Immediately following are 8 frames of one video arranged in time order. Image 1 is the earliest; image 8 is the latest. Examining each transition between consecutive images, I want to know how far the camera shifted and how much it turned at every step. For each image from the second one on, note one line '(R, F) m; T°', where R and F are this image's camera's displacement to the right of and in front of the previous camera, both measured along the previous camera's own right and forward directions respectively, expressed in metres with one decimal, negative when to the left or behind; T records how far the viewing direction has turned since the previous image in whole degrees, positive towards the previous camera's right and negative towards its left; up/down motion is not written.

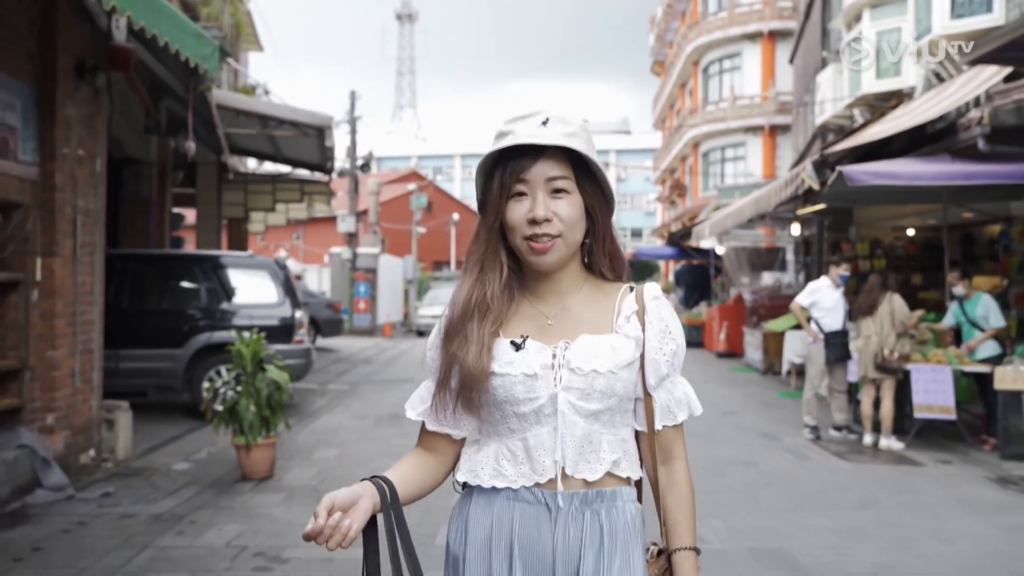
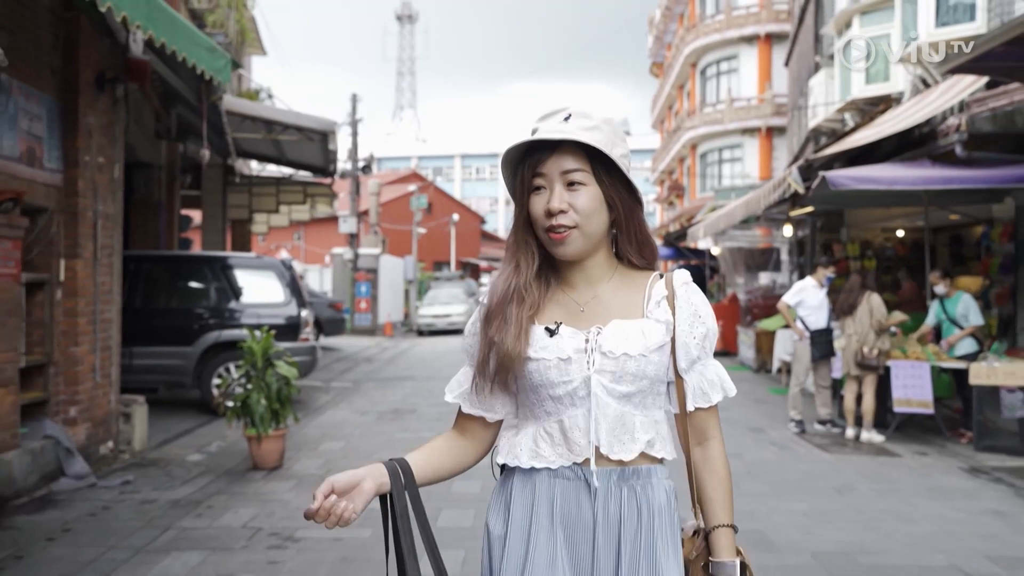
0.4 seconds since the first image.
(0.0, -0.4) m; 0°
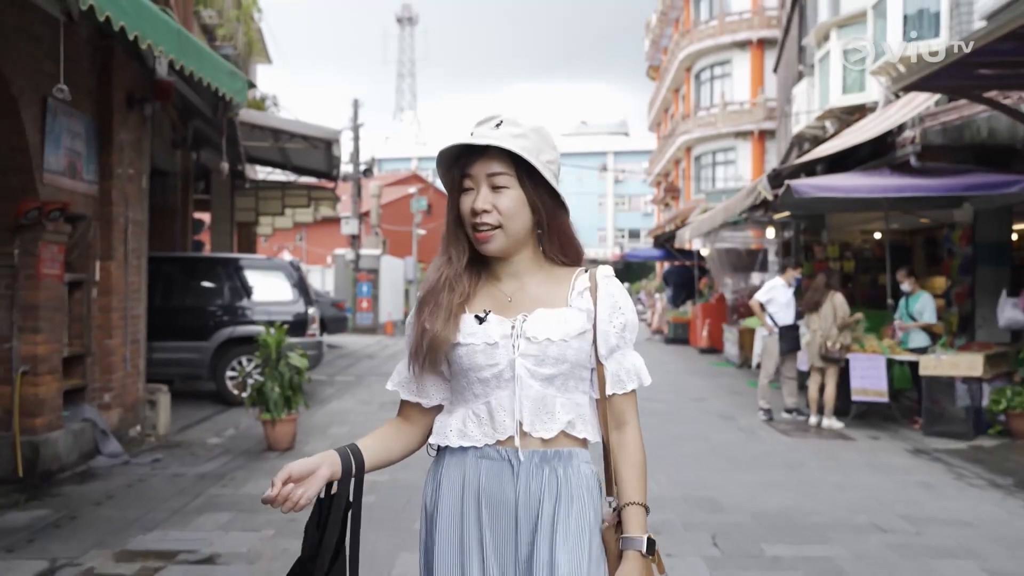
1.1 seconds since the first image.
(+0.1, -0.7) m; 0°
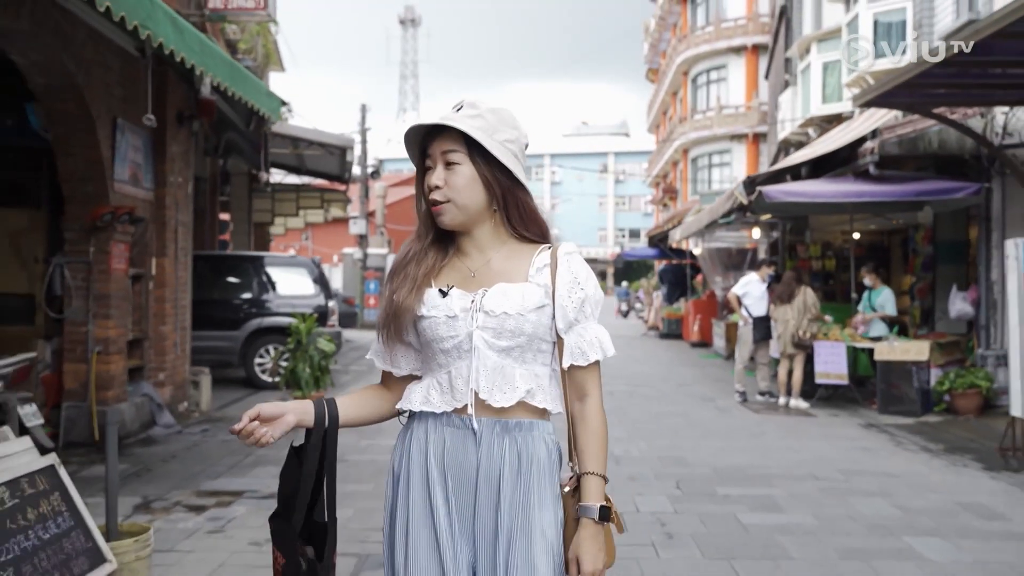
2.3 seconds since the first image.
(0.0, -1.0) m; 0°
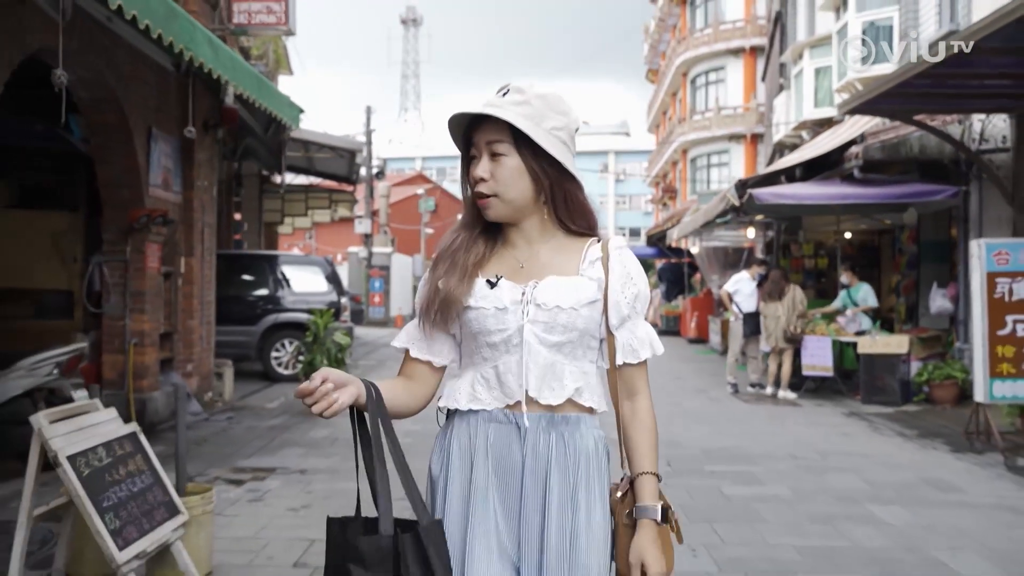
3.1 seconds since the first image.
(0.0, -0.6) m; 0°
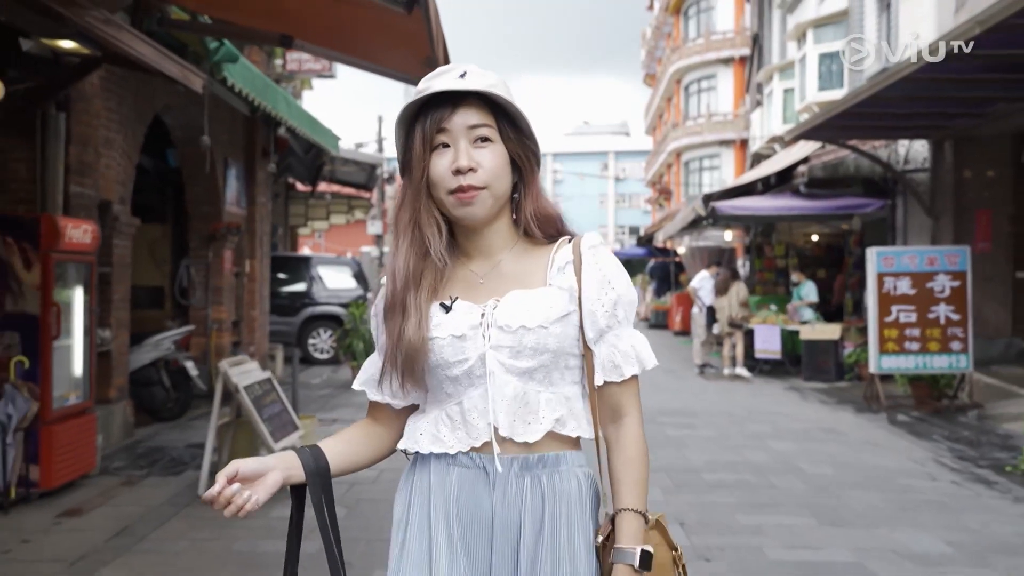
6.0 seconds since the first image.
(0.0, -2.0) m; 0°
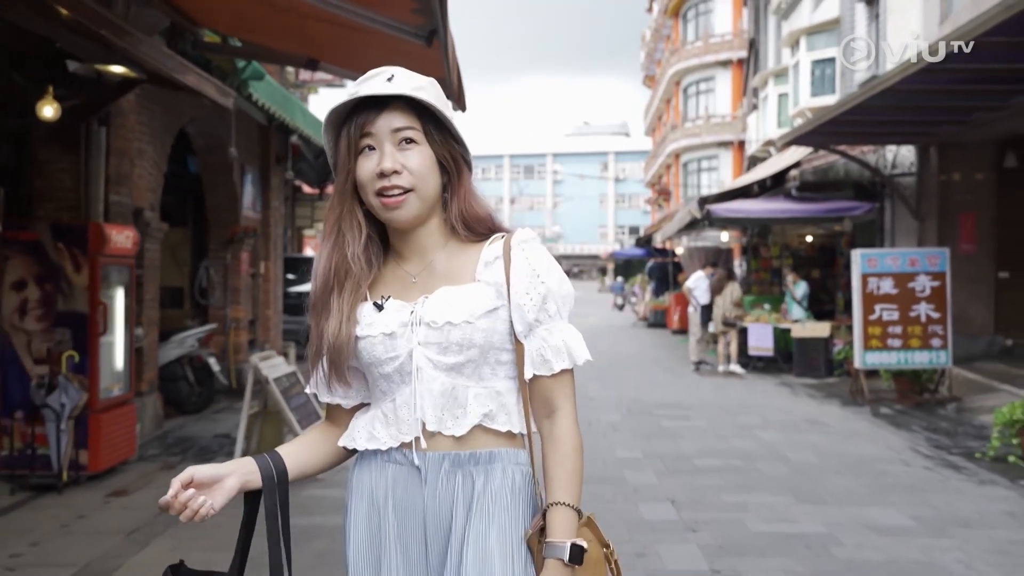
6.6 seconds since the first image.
(0.0, -0.5) m; 0°
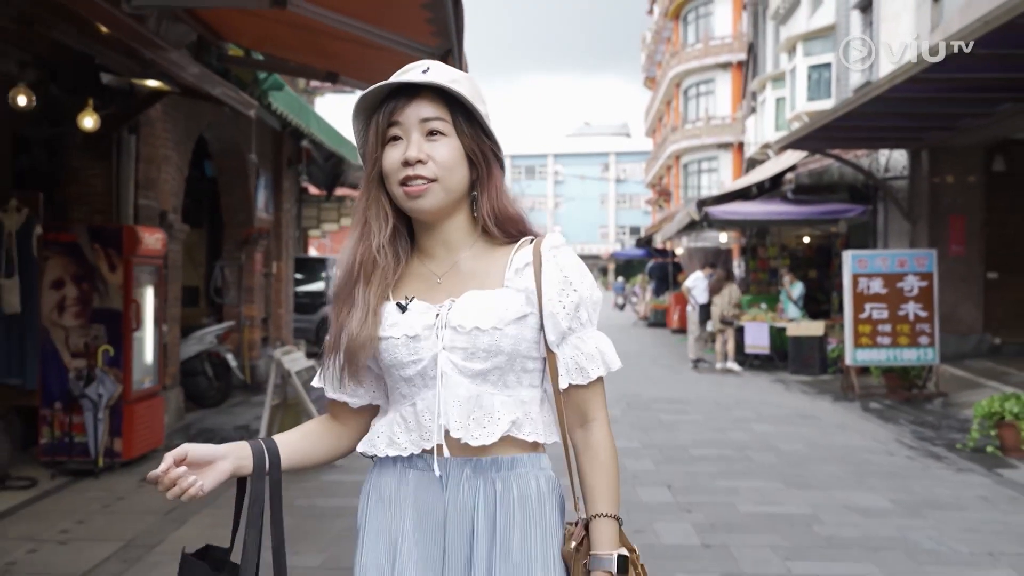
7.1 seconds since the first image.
(0.0, -0.4) m; 0°
